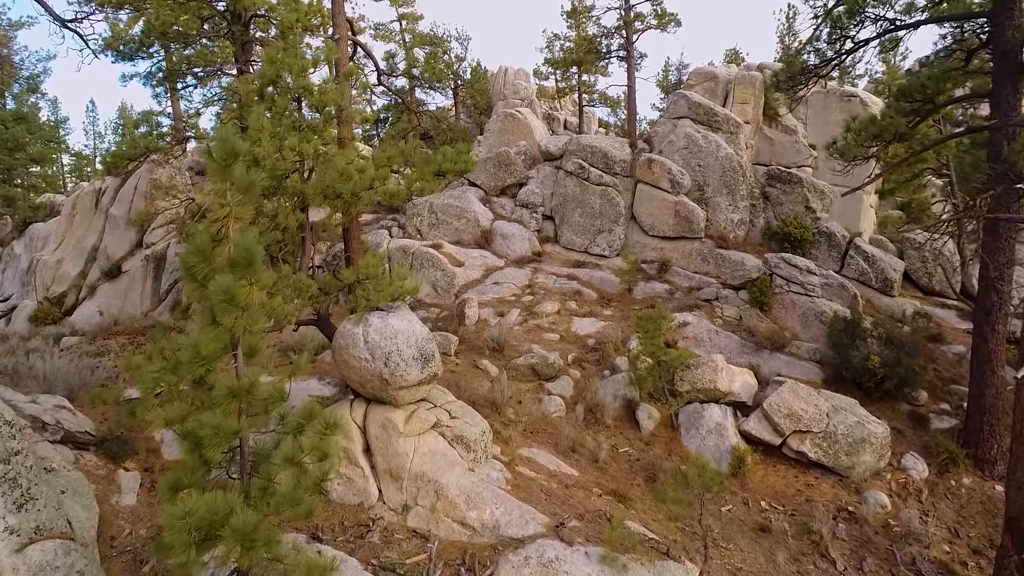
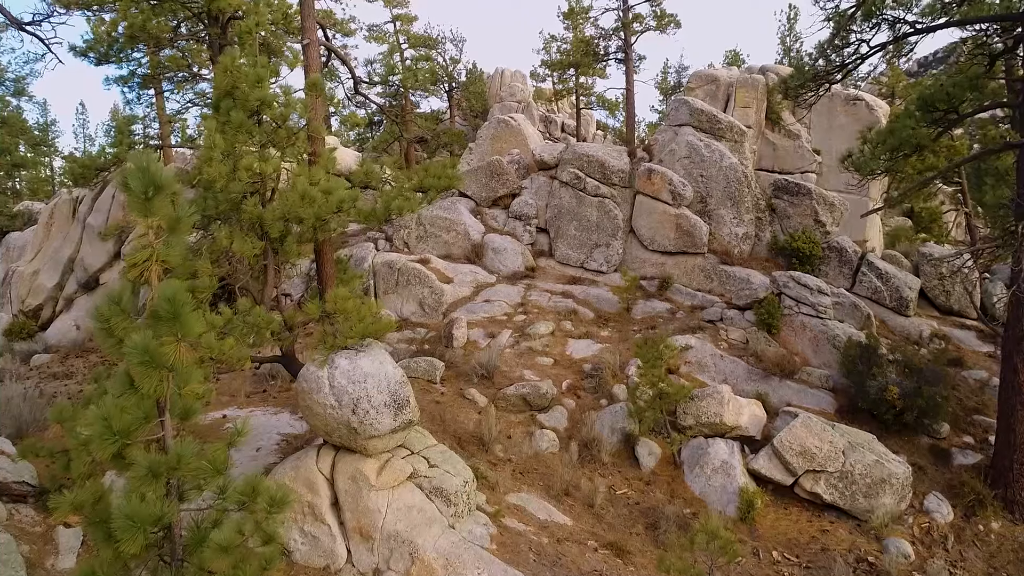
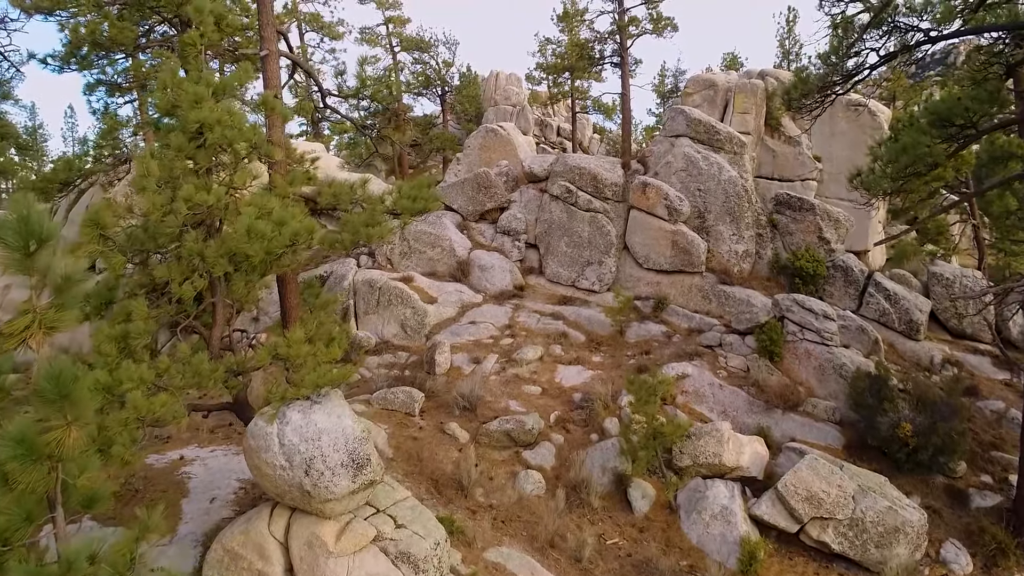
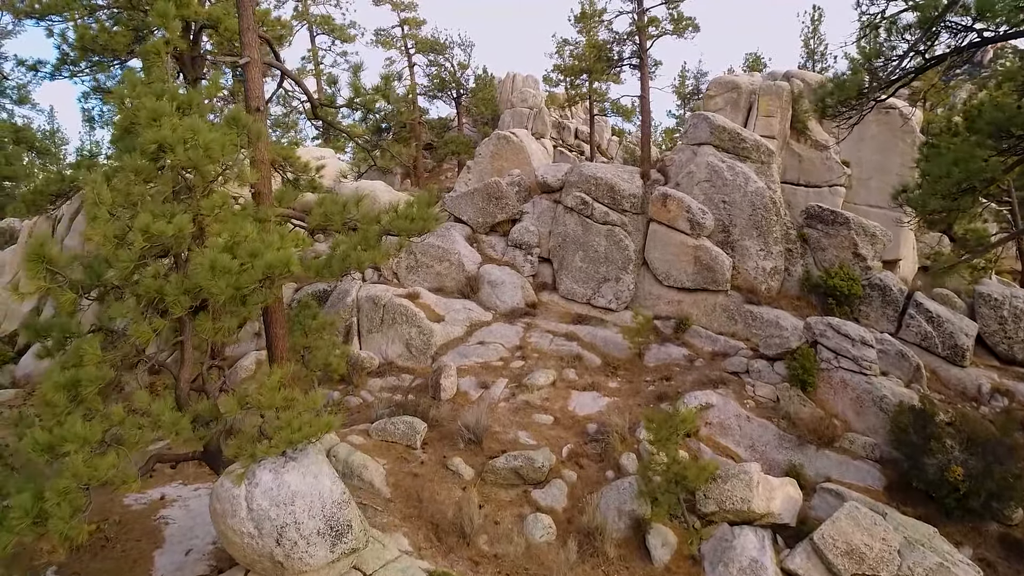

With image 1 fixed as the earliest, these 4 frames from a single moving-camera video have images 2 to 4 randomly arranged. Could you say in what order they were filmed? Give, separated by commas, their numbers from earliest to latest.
2, 3, 4
